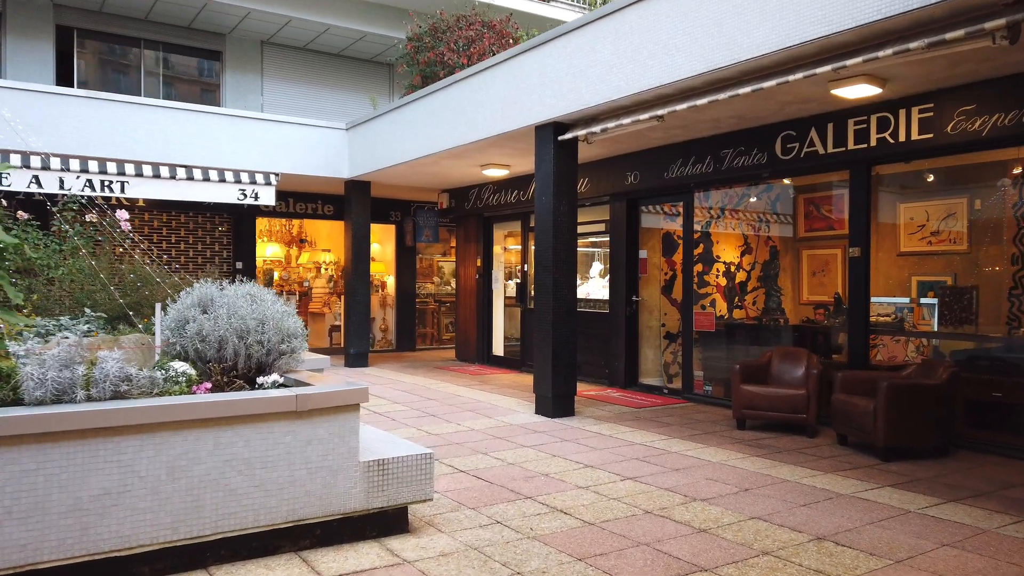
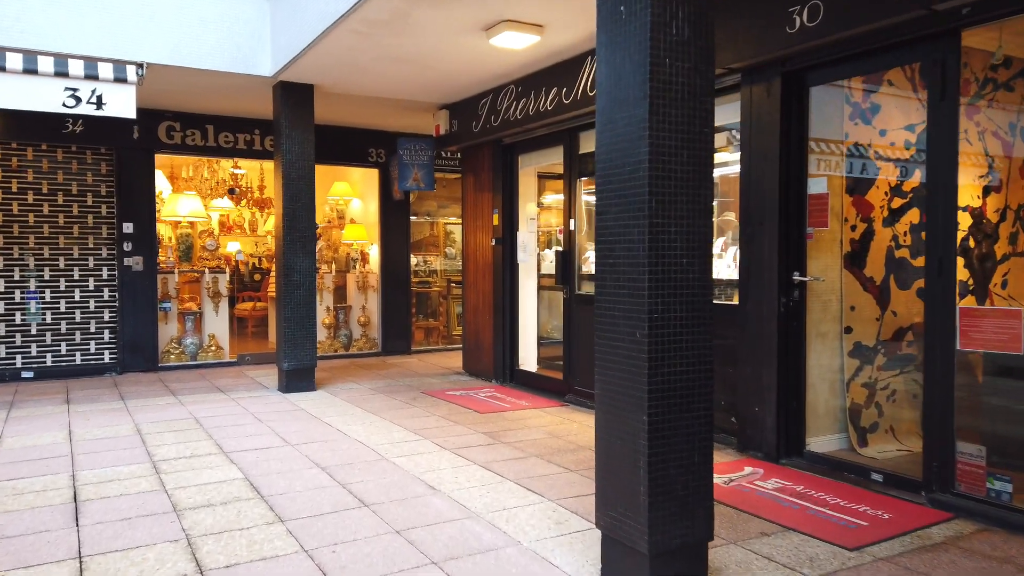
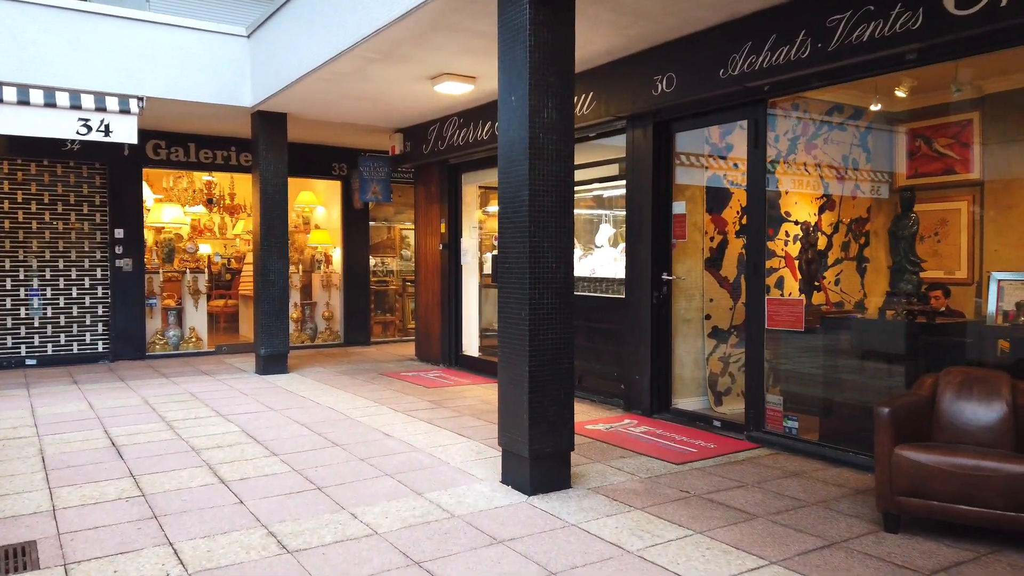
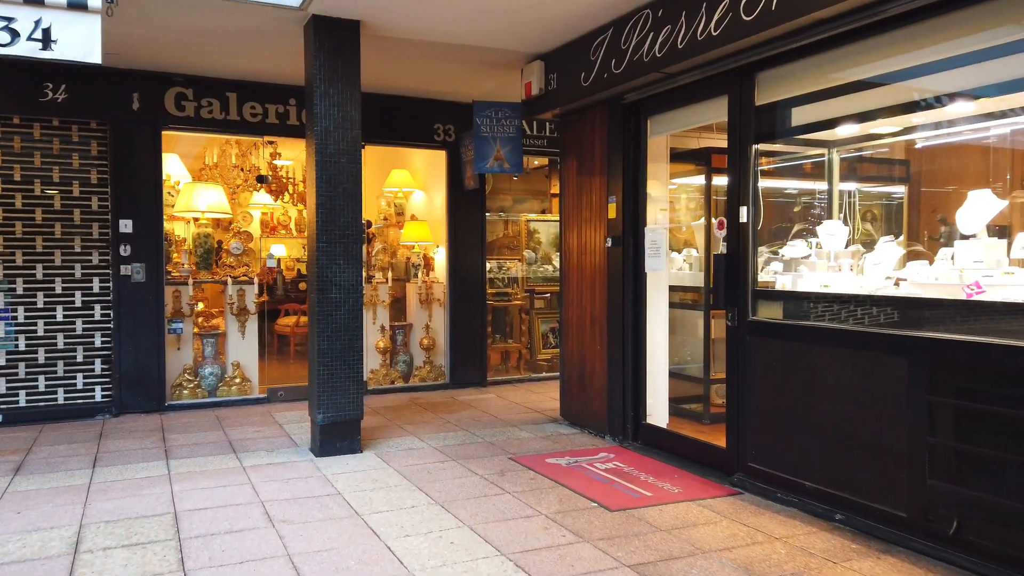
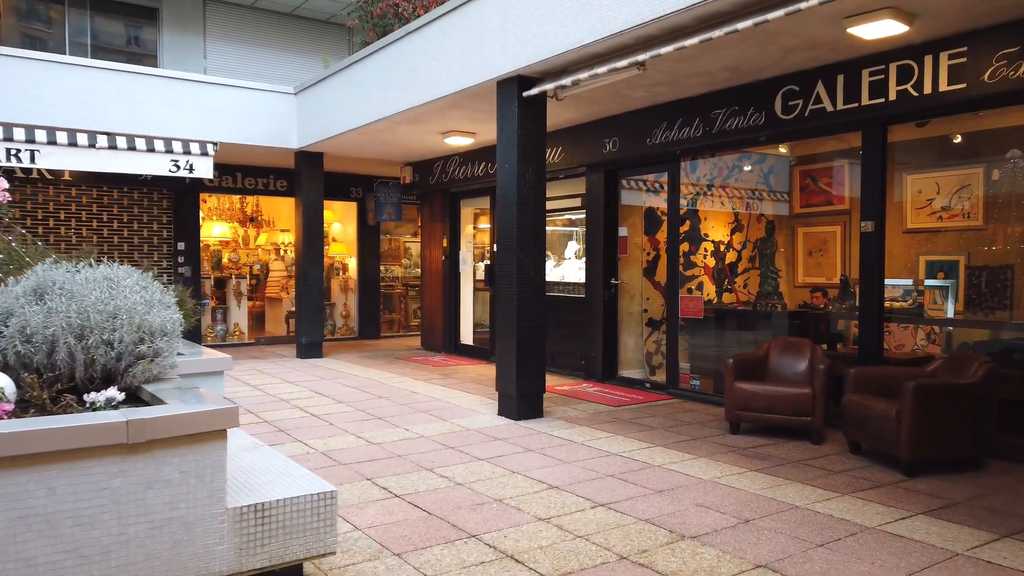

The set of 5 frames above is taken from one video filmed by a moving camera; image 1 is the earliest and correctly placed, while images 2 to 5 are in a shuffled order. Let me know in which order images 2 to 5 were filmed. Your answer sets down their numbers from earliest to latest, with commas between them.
5, 3, 2, 4
